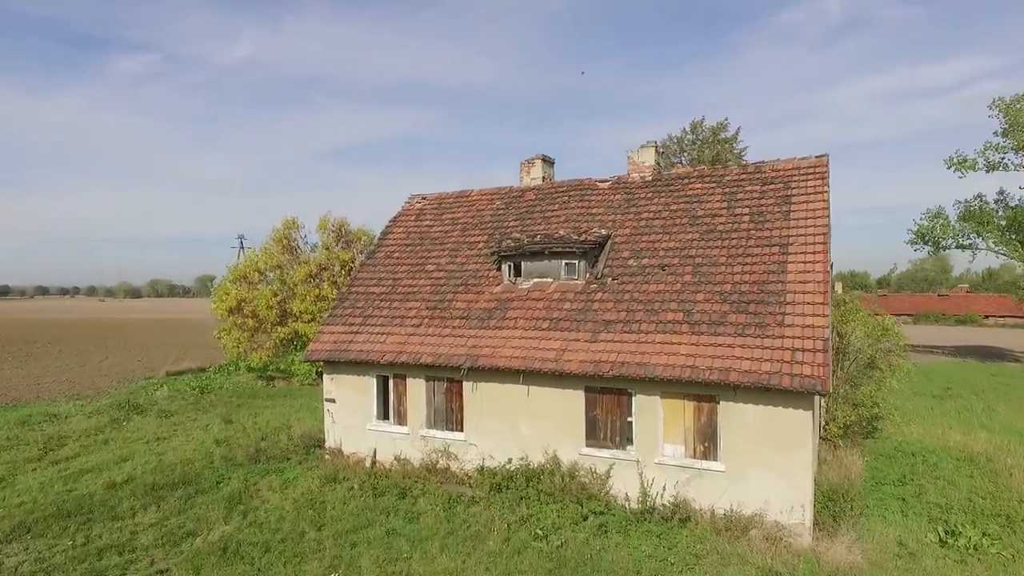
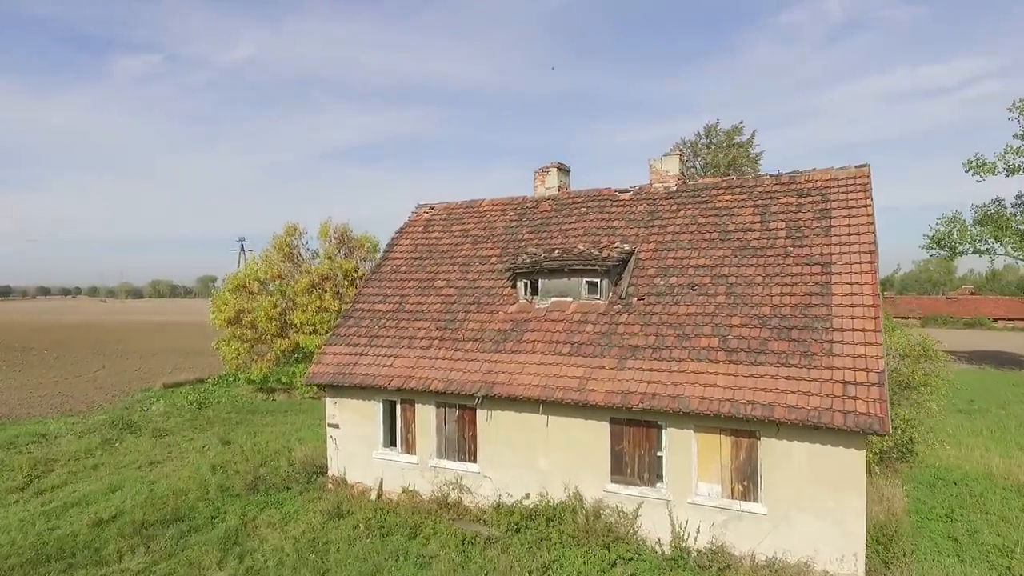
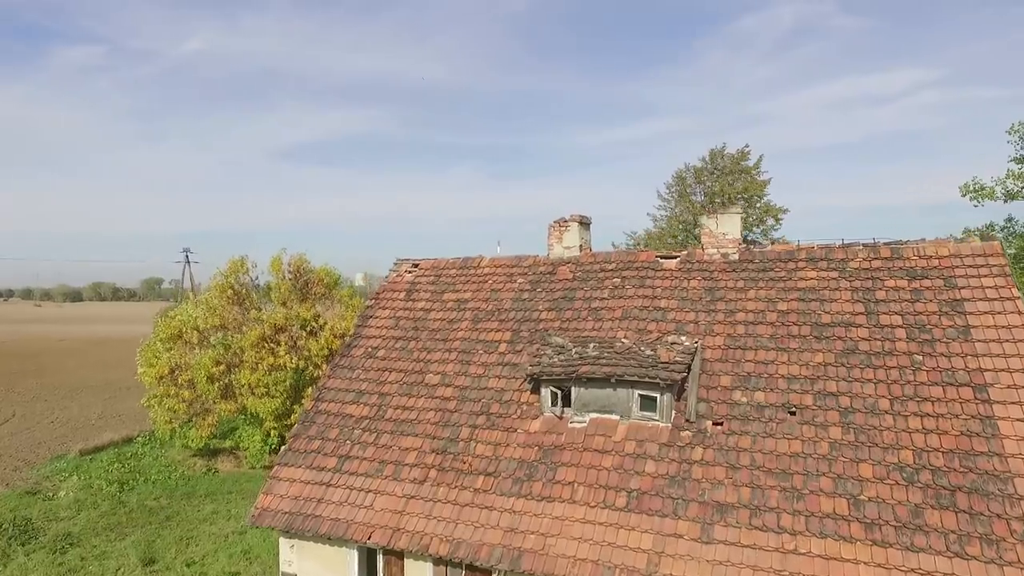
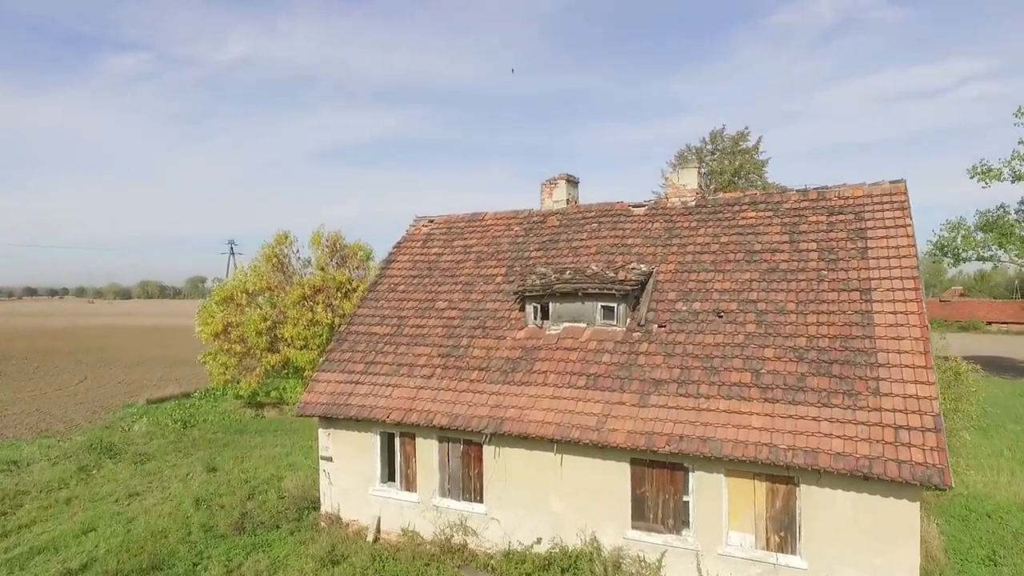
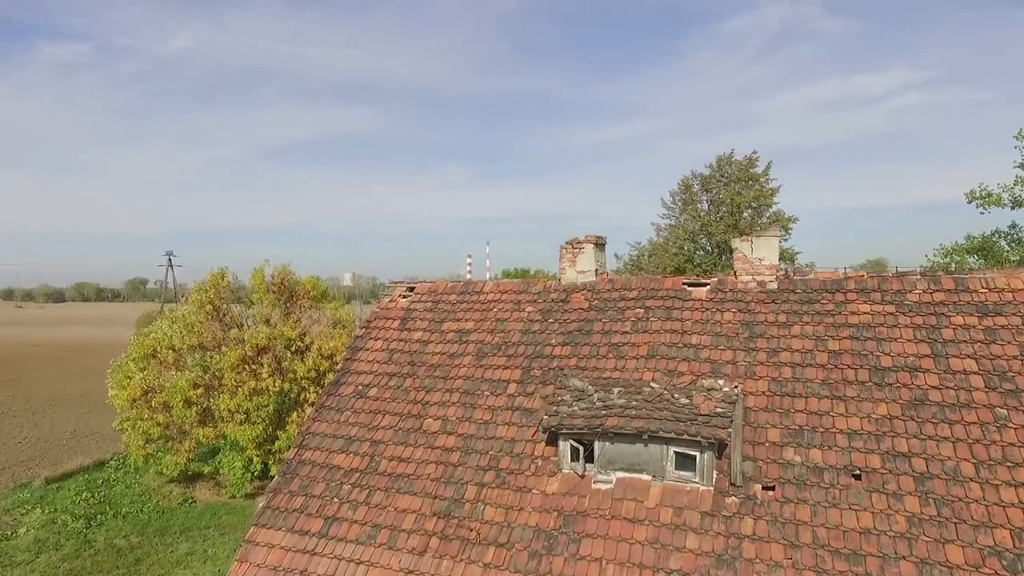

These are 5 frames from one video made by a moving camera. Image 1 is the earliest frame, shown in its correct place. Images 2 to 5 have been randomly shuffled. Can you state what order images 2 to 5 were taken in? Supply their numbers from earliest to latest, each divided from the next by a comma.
2, 4, 3, 5
